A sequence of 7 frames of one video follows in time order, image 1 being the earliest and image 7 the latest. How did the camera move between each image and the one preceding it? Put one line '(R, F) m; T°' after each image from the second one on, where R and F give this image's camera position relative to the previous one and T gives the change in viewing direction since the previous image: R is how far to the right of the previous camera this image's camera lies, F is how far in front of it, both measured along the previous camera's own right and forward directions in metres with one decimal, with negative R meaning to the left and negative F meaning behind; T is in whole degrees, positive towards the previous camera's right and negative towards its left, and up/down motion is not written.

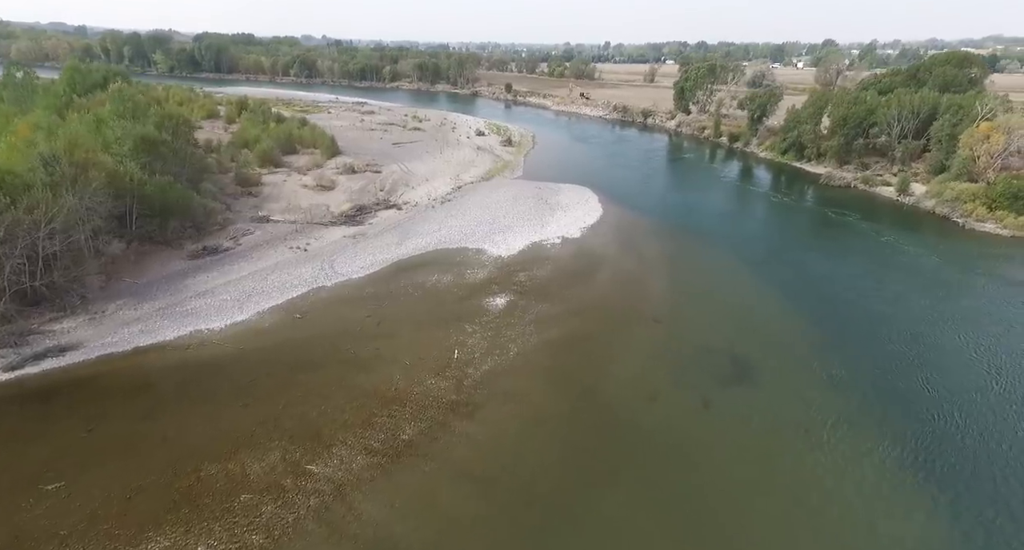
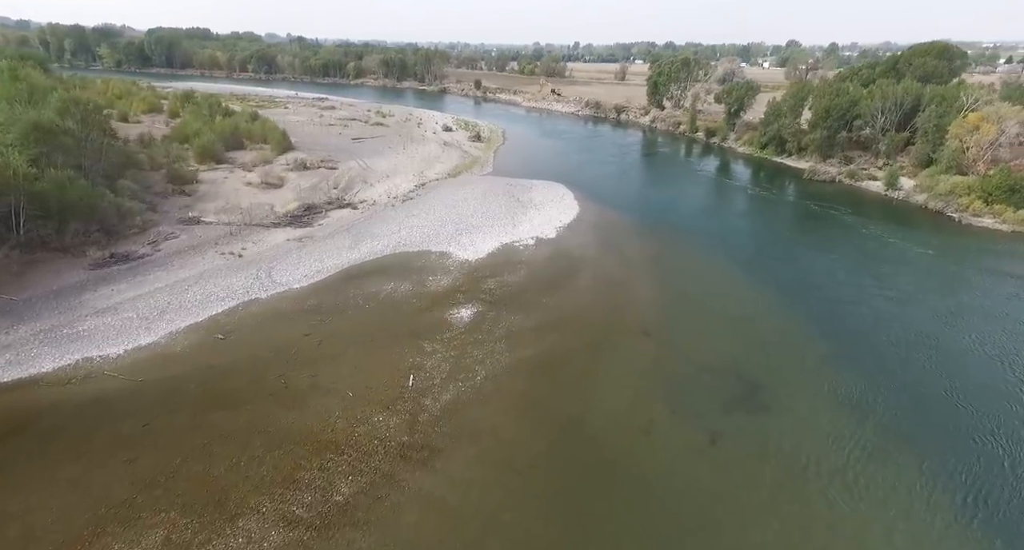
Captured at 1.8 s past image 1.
(+0.3, +3.0) m; +3°
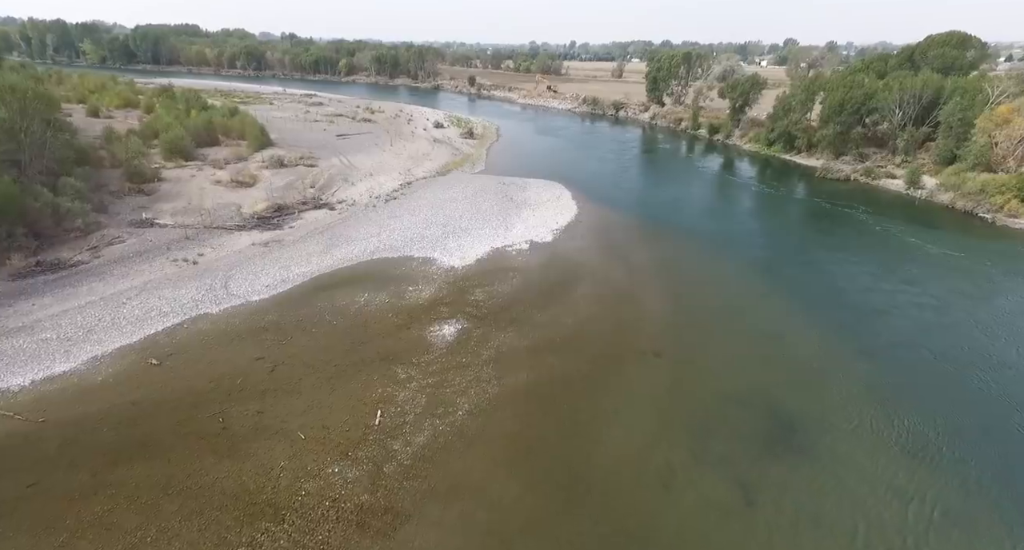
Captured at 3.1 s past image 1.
(+0.2, +2.6) m; 0°
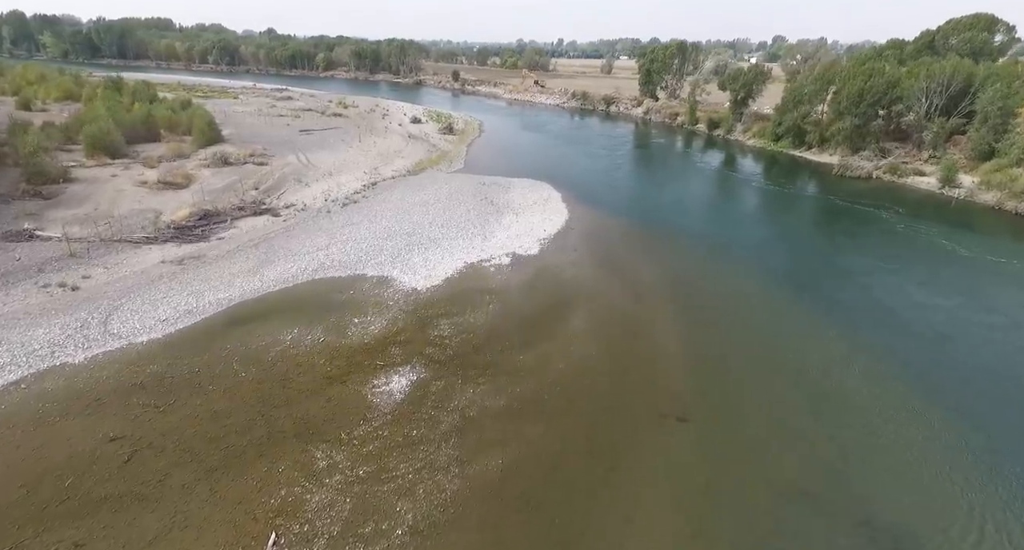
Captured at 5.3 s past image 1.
(+0.5, +4.3) m; +1°
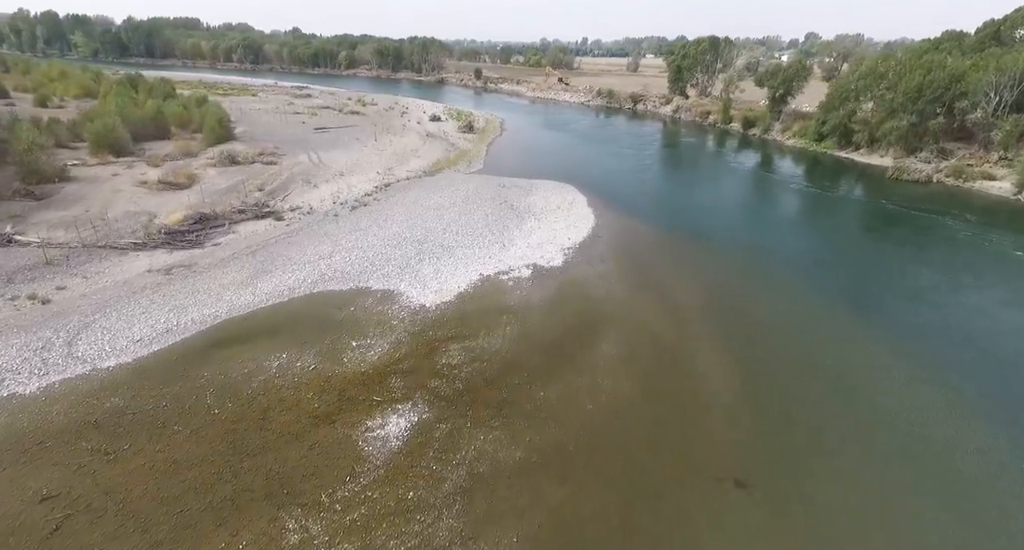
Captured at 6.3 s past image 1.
(0.0, +2.1) m; -2°
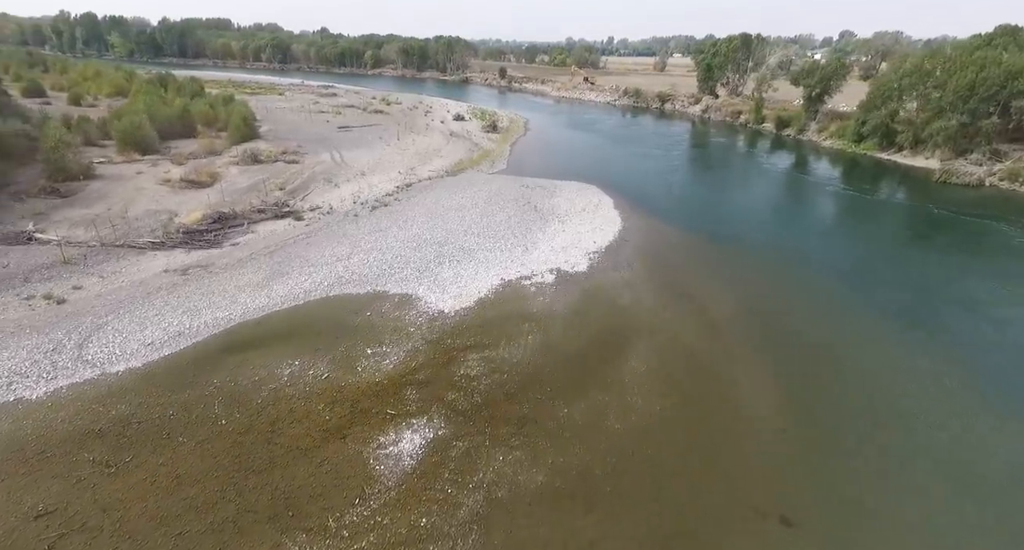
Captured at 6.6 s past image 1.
(-0.1, +0.8) m; -3°
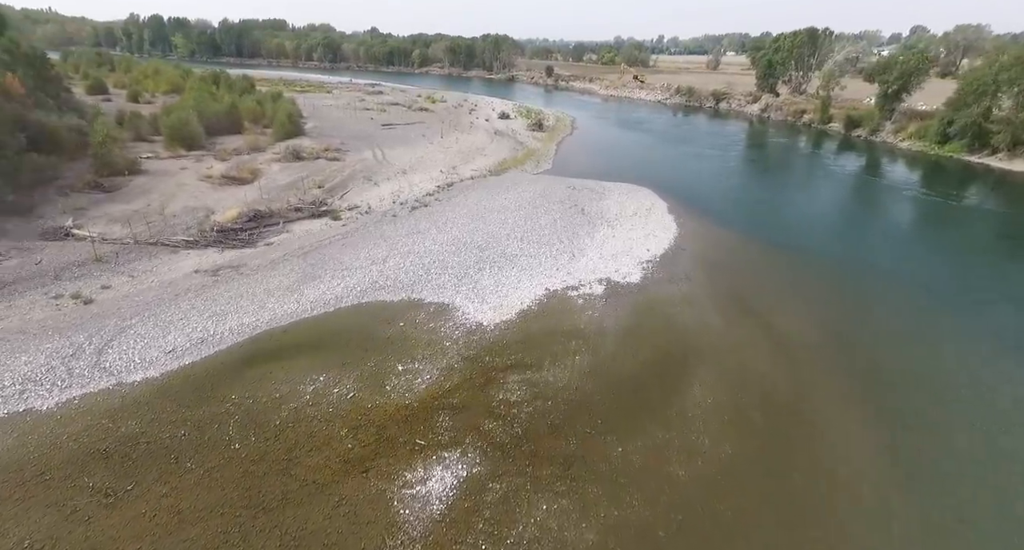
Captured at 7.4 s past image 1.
(-0.2, +1.5) m; -5°
